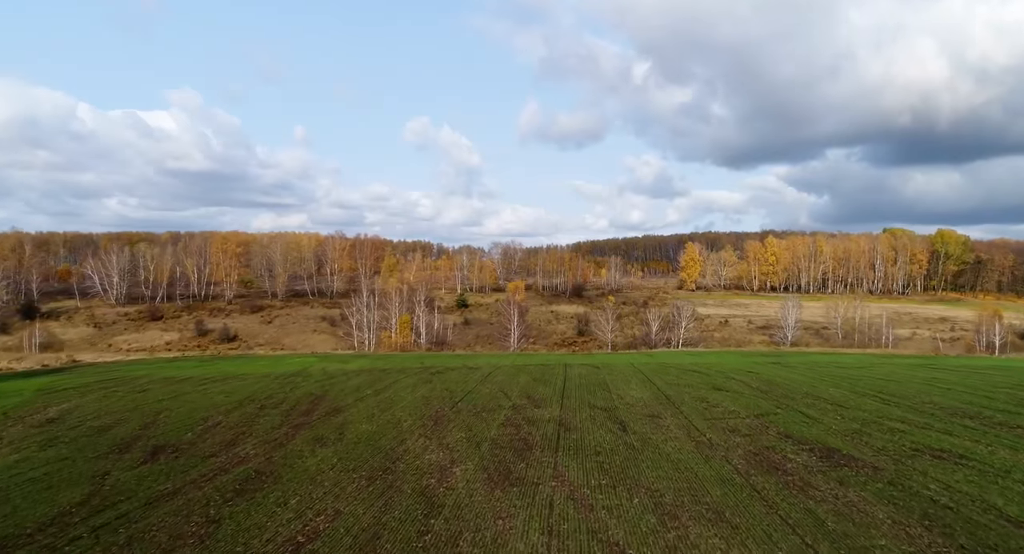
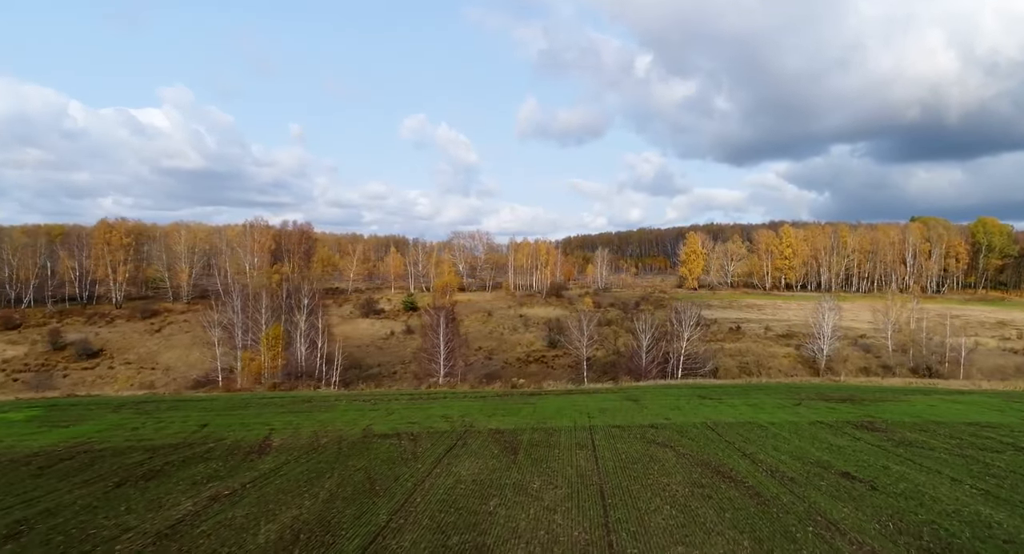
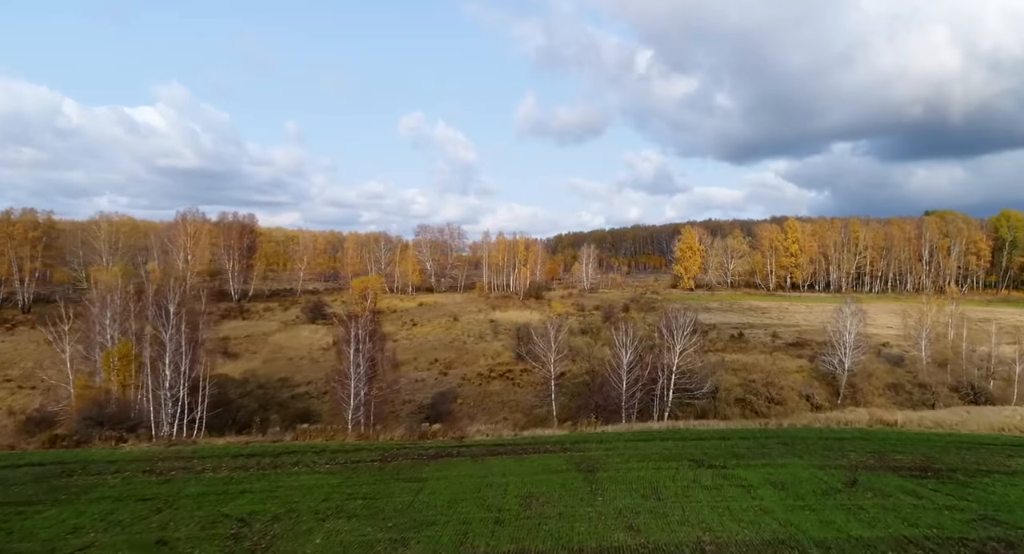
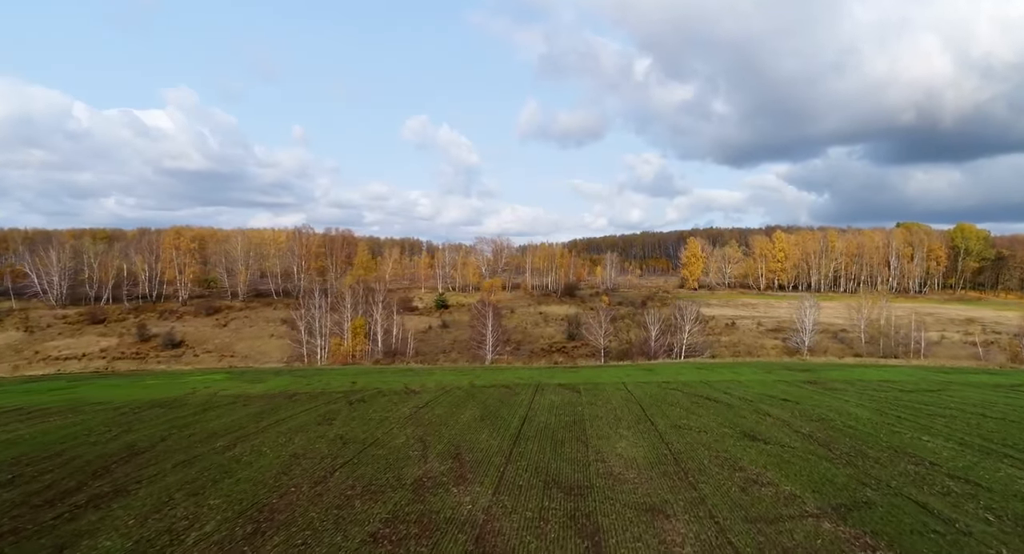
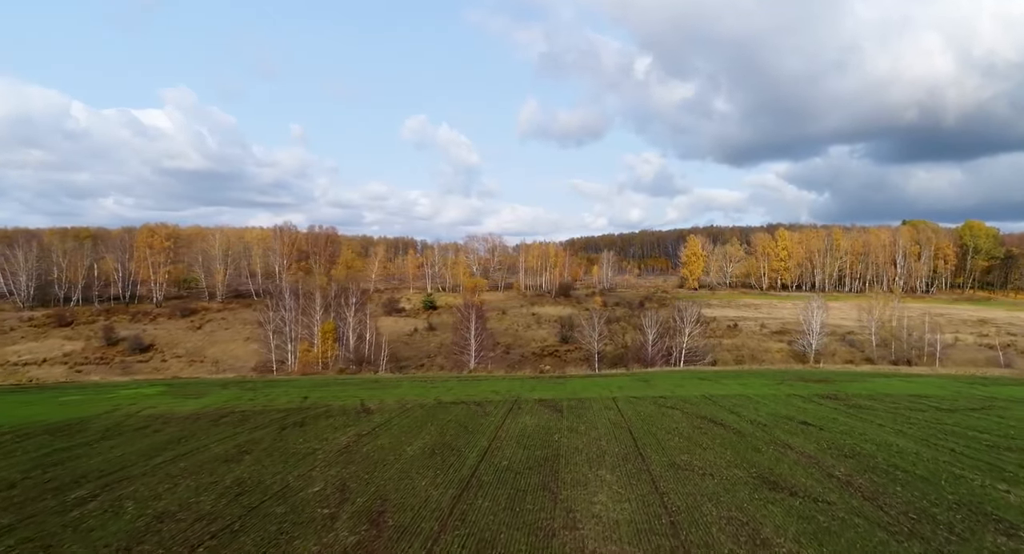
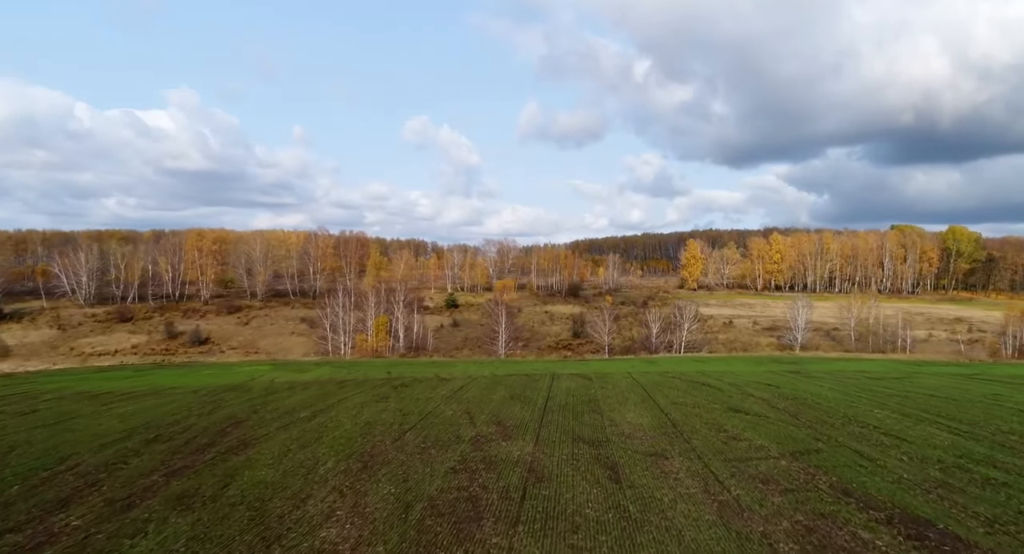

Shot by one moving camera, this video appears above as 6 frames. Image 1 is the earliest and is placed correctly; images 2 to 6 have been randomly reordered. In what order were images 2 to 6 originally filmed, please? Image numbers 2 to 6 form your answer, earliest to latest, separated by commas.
6, 4, 5, 2, 3
